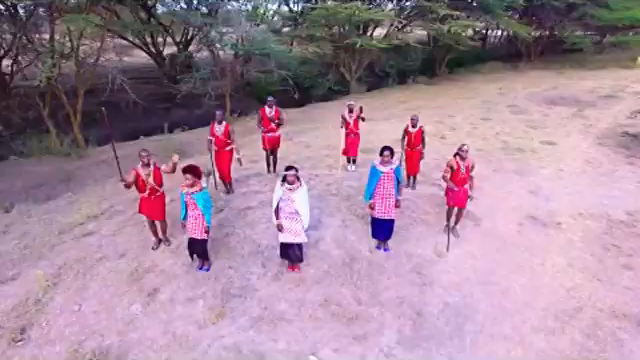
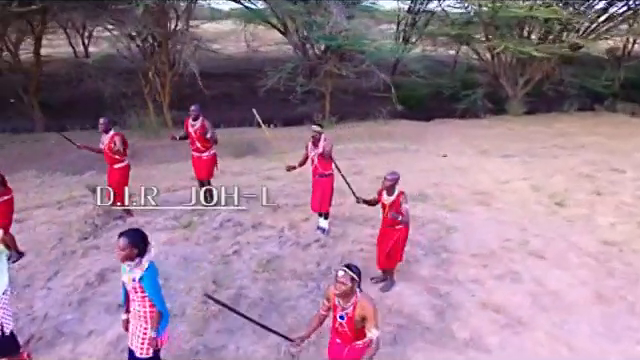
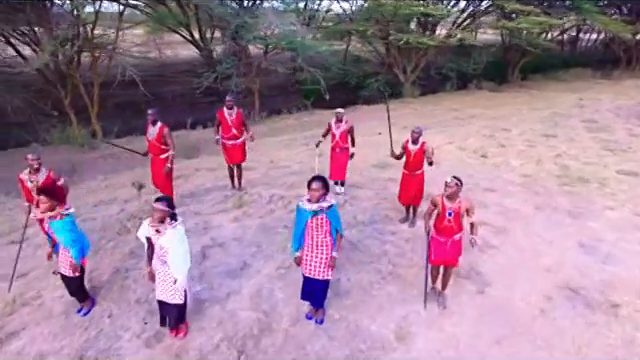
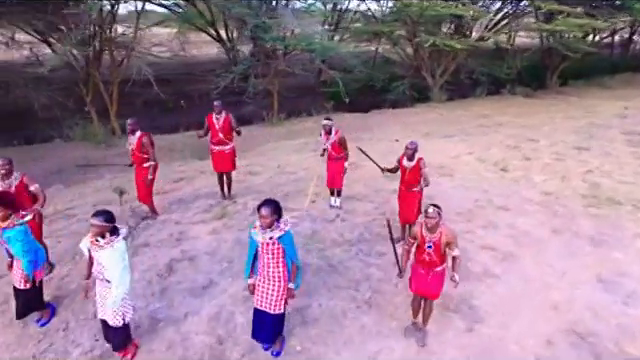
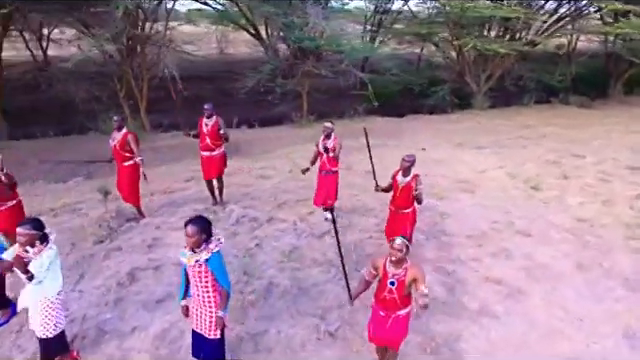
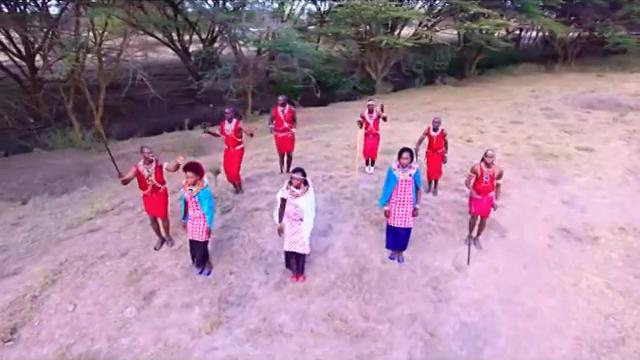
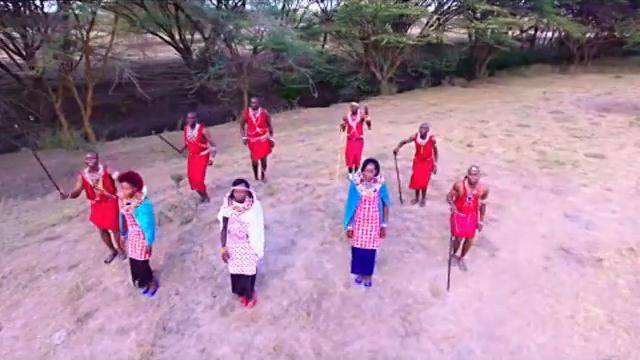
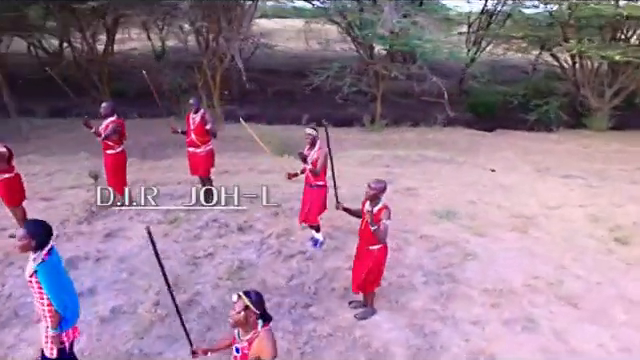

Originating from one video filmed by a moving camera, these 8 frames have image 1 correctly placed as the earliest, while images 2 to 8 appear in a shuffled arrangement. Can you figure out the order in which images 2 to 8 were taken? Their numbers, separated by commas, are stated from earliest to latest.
6, 7, 3, 4, 5, 2, 8
